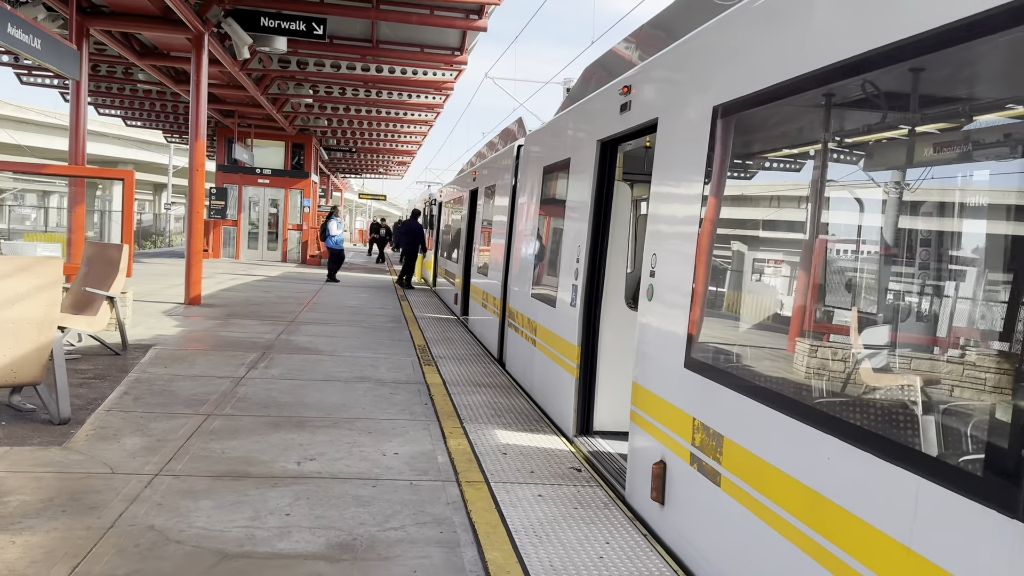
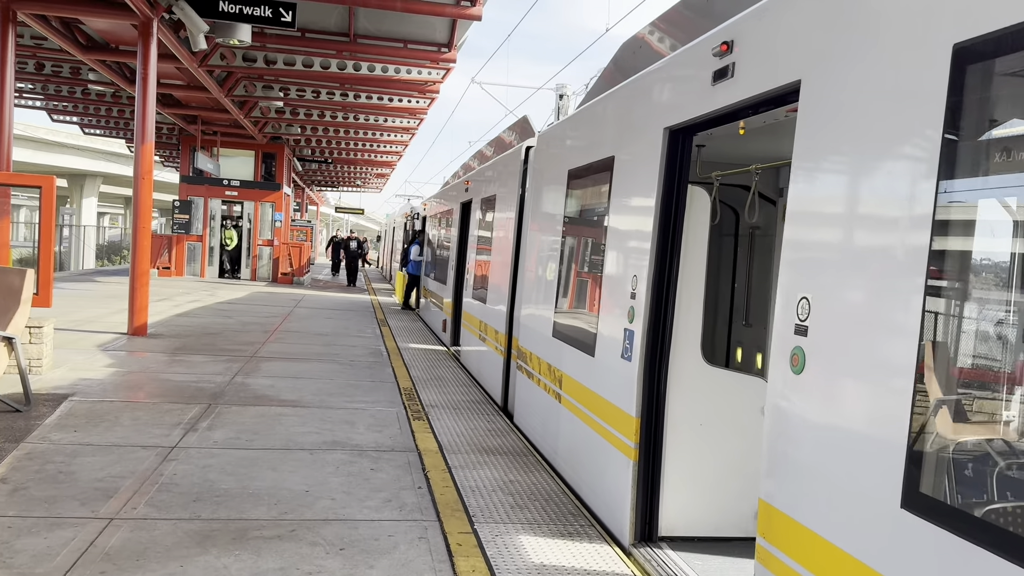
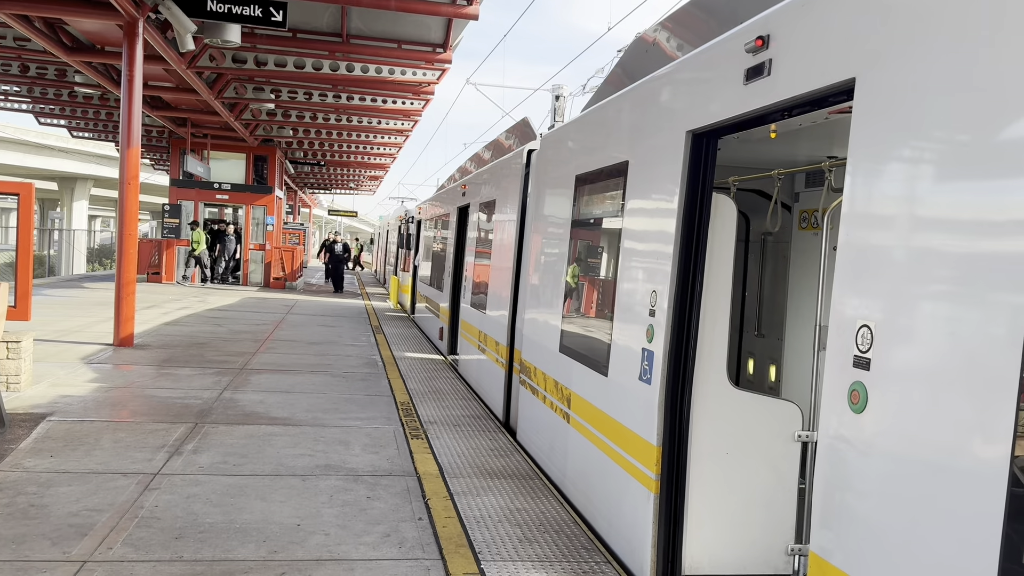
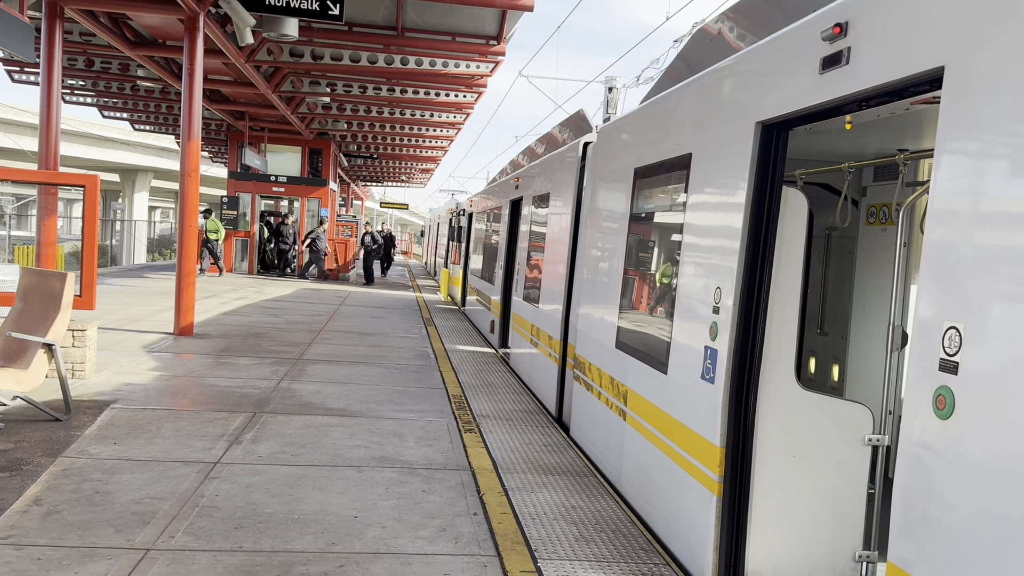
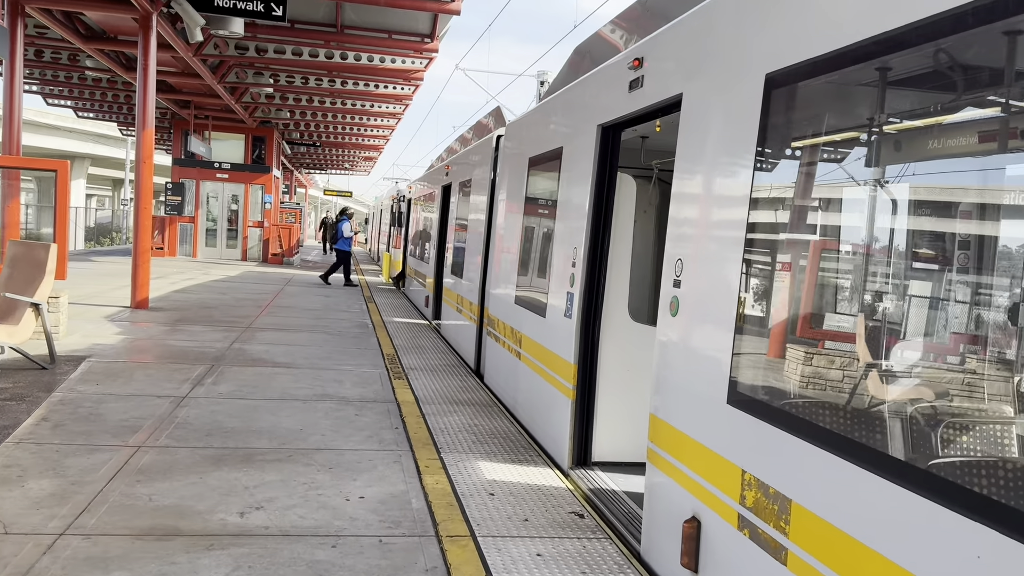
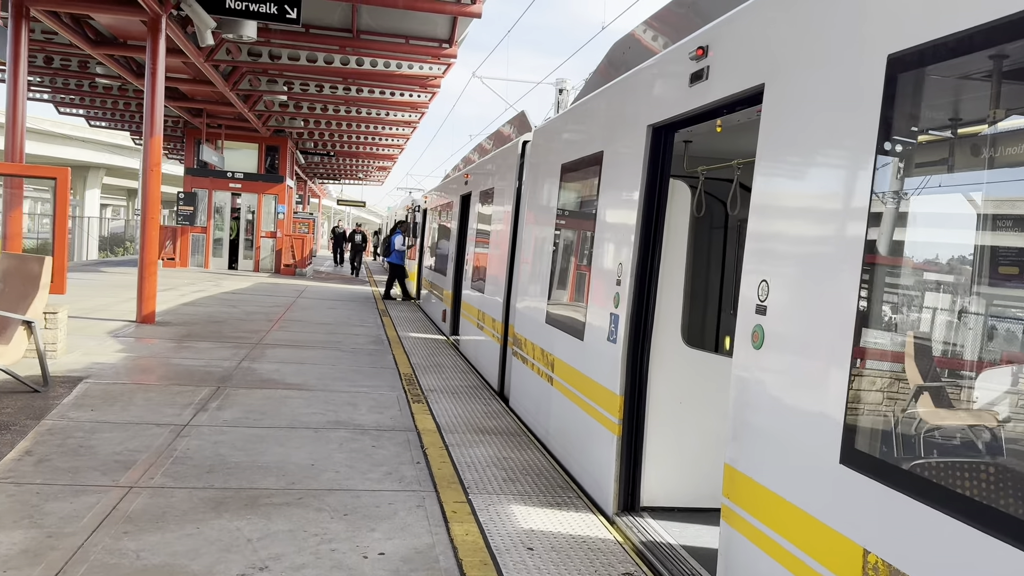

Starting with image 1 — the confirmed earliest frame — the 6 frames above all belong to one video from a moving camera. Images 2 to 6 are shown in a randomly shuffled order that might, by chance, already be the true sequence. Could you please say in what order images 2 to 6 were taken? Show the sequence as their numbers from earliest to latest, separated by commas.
5, 6, 2, 3, 4
